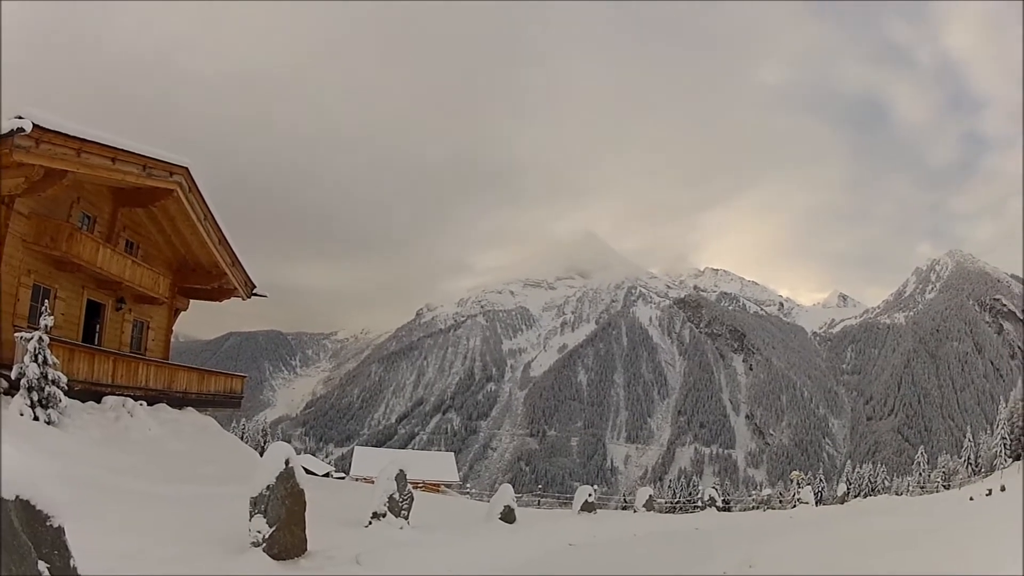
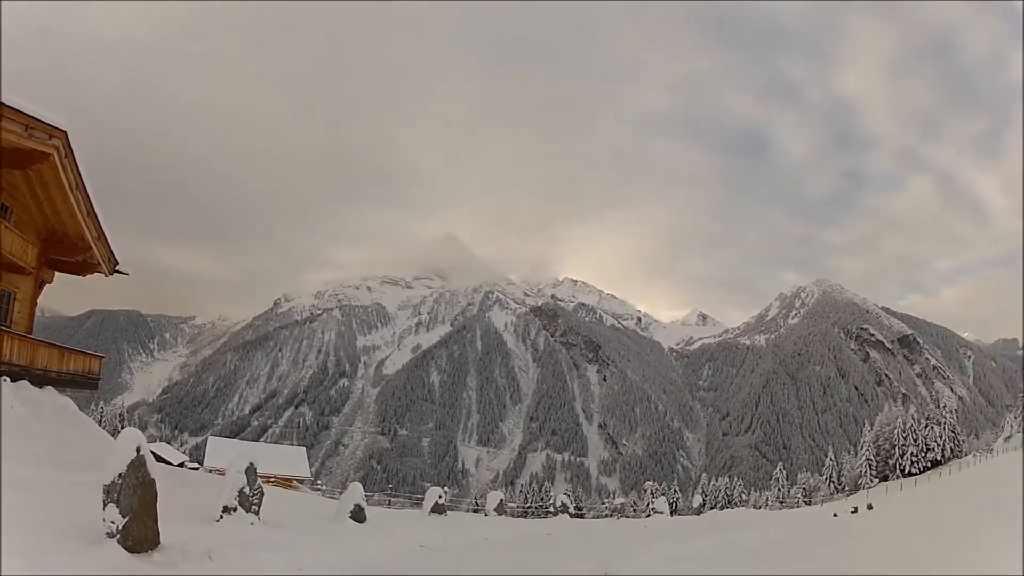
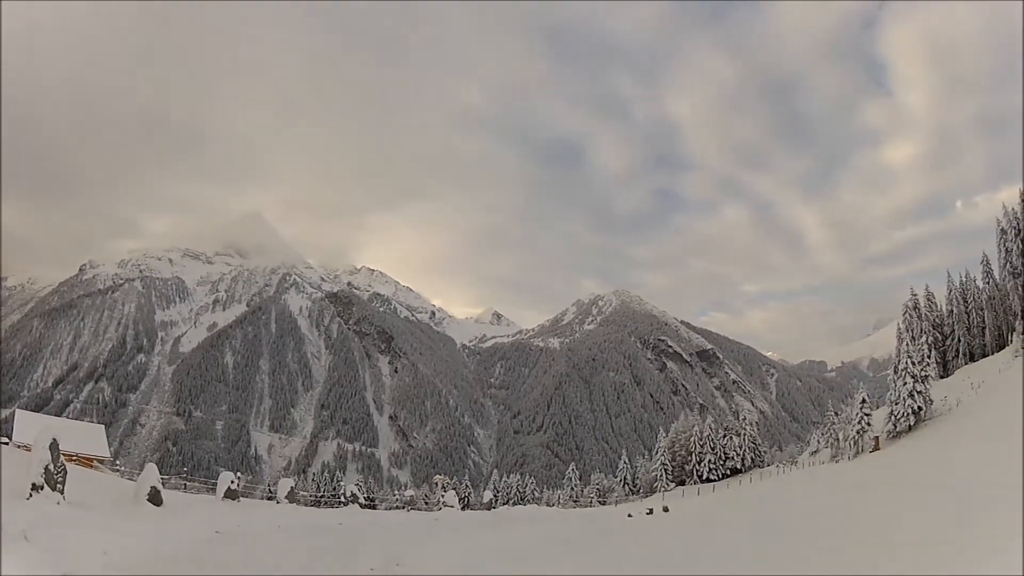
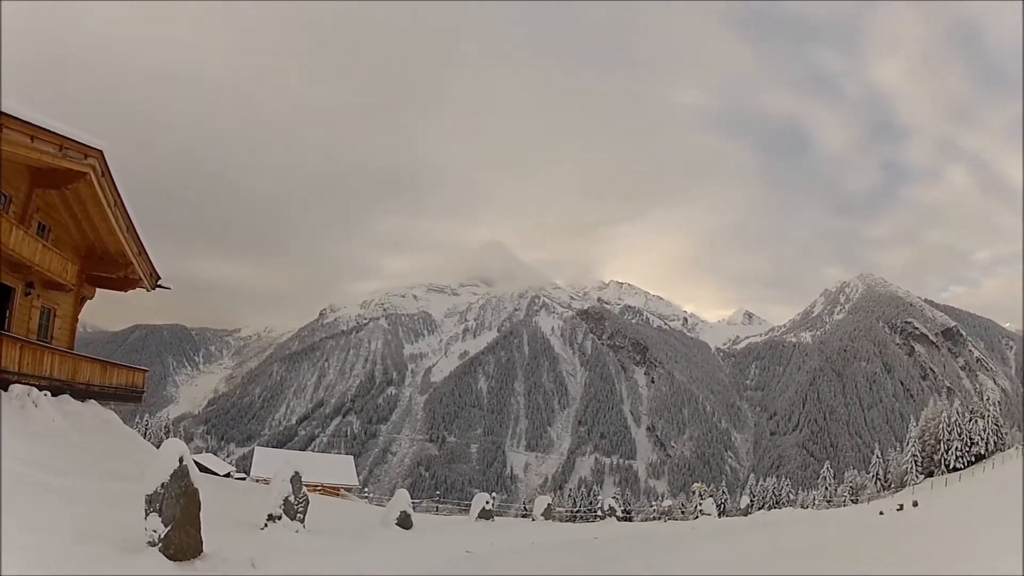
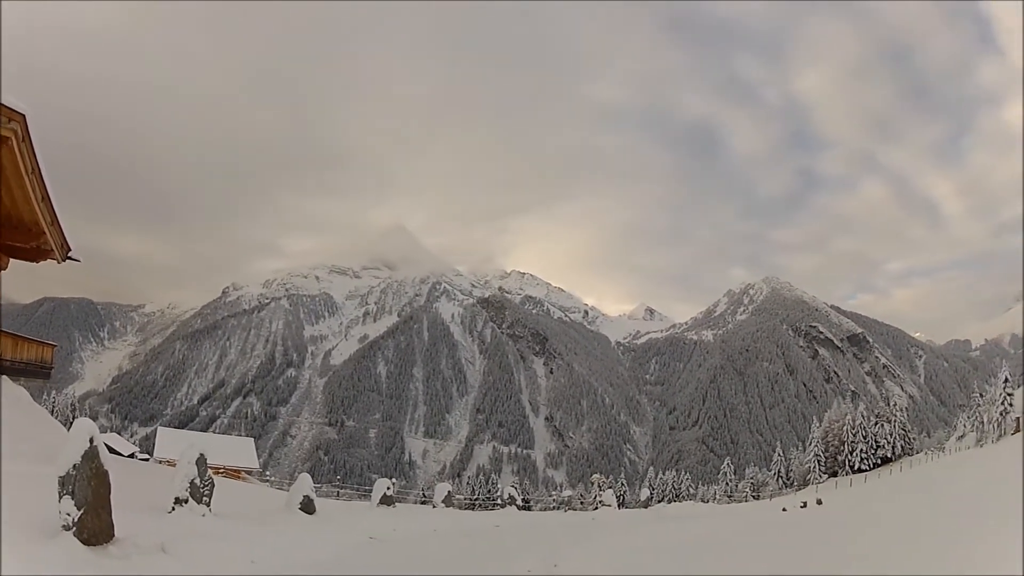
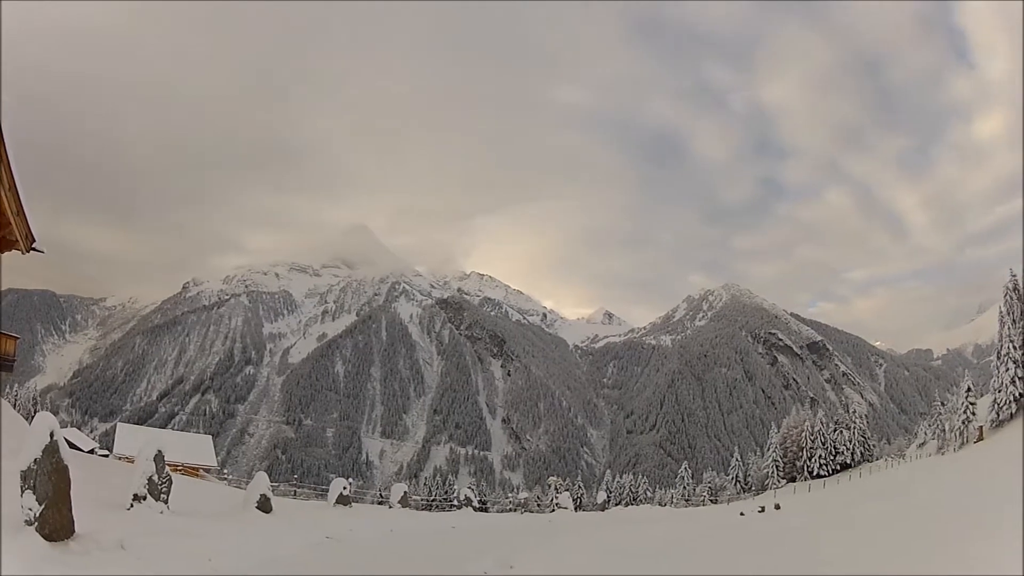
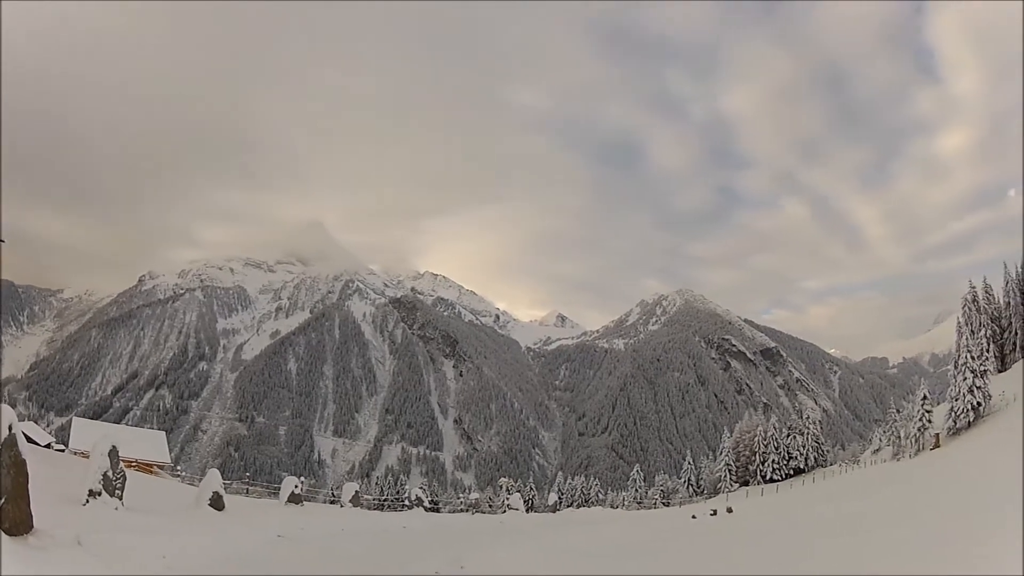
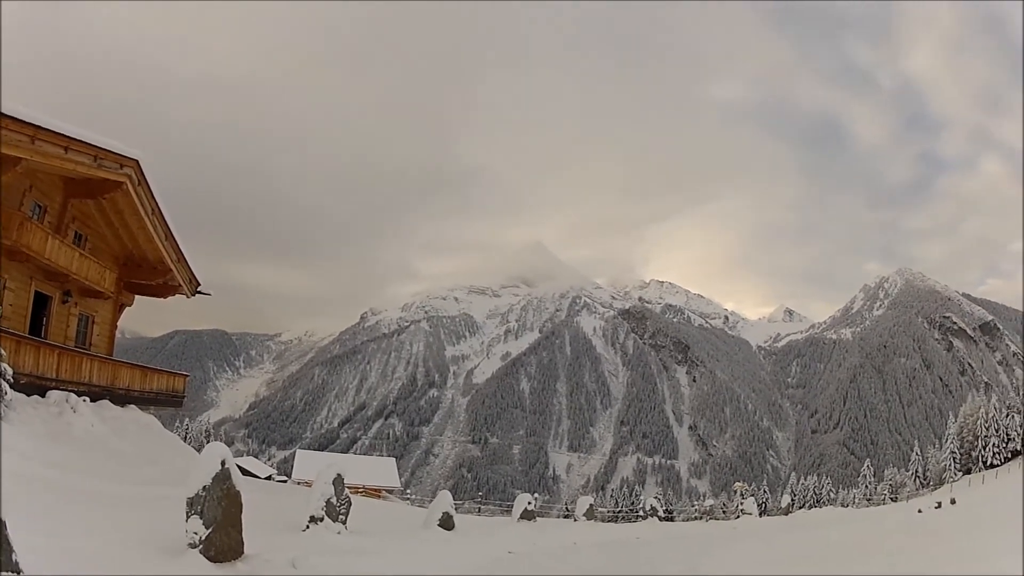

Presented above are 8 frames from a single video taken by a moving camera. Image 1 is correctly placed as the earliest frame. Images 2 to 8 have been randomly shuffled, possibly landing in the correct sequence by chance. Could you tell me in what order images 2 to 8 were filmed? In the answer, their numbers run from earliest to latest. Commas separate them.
8, 4, 2, 5, 6, 7, 3
